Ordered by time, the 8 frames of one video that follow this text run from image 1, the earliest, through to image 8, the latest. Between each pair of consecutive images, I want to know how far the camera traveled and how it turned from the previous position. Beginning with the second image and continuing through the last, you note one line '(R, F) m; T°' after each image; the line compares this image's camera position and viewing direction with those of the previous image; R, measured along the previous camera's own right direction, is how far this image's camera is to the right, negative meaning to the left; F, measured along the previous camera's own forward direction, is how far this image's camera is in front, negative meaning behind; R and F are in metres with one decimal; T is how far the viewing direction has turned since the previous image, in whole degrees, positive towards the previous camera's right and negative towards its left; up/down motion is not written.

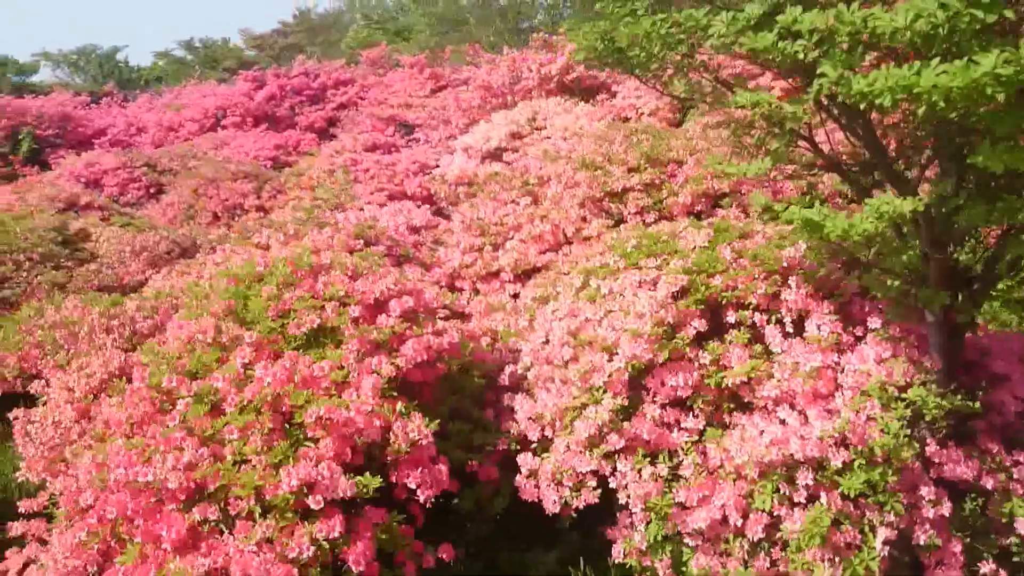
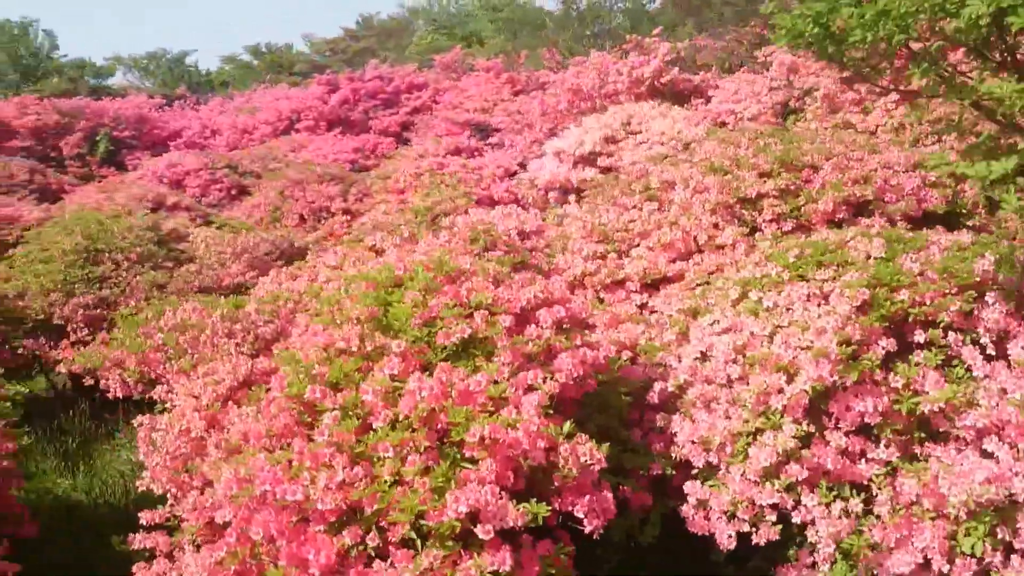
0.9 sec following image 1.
(-0.5, +0.3) m; -3°
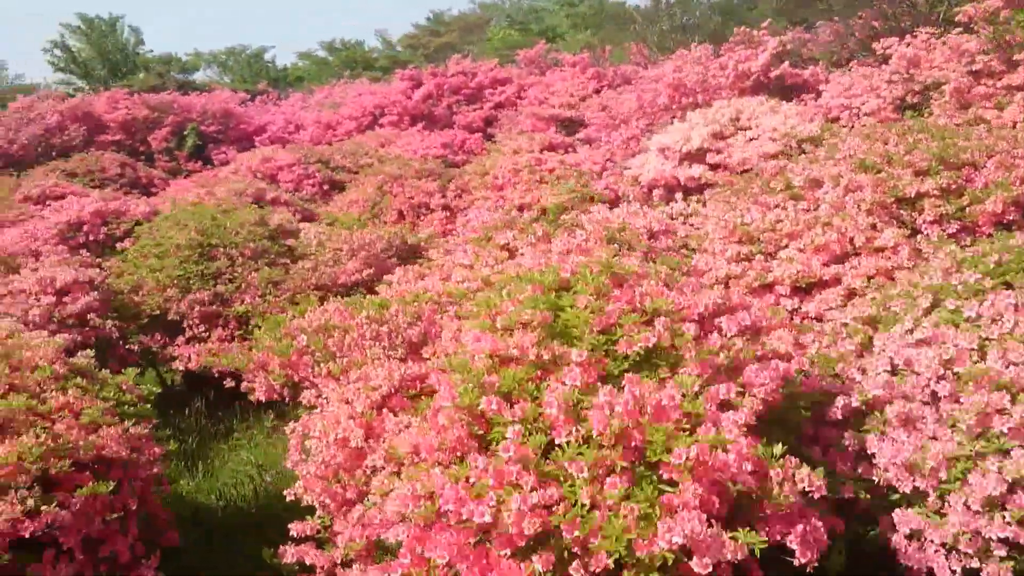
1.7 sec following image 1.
(-0.5, +0.3) m; -4°
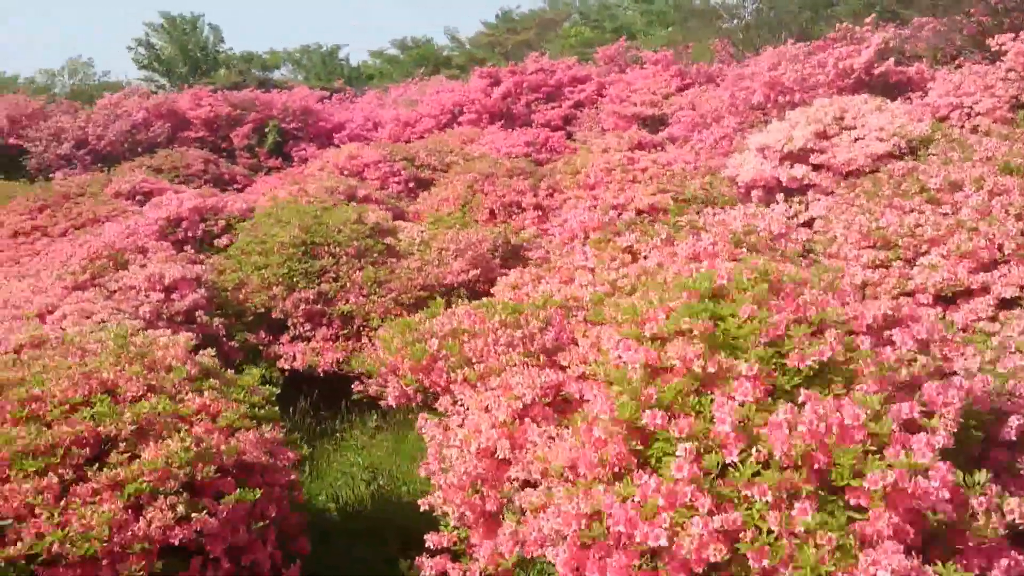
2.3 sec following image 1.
(-0.4, +0.2) m; -4°
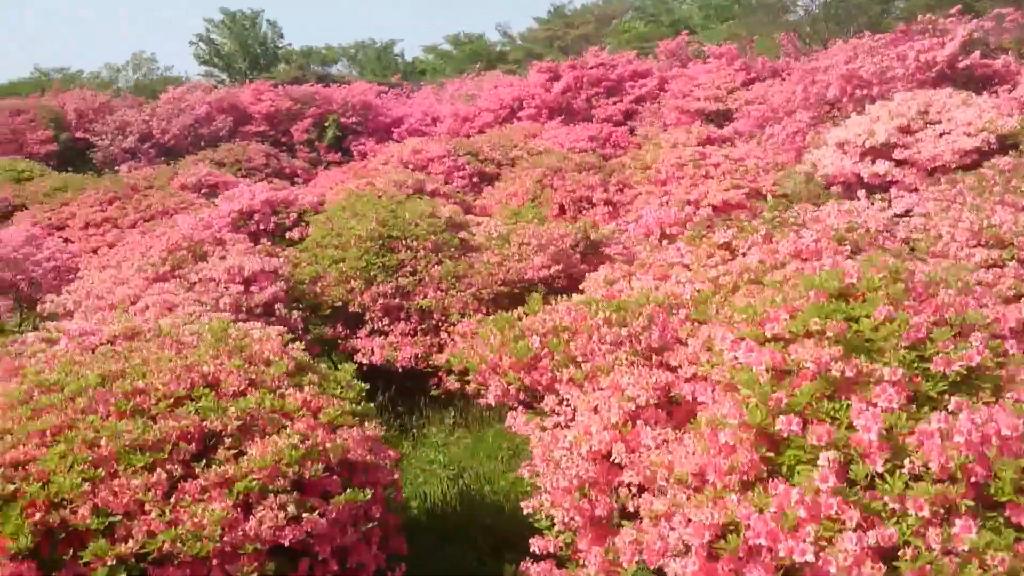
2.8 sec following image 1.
(-0.3, +0.2) m; -3°
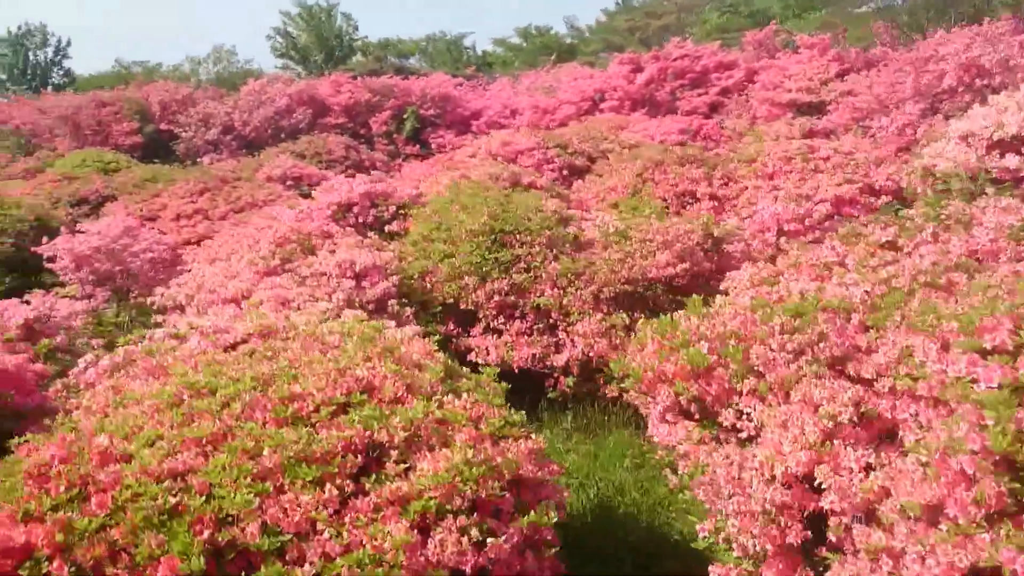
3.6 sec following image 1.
(-0.5, +0.3) m; -3°
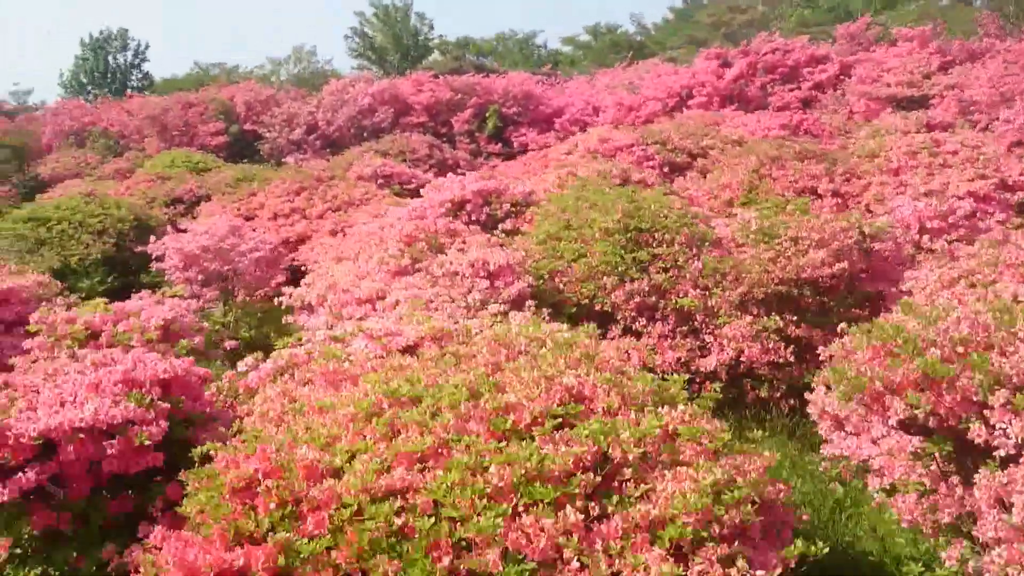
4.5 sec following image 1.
(-0.6, +0.3) m; -3°
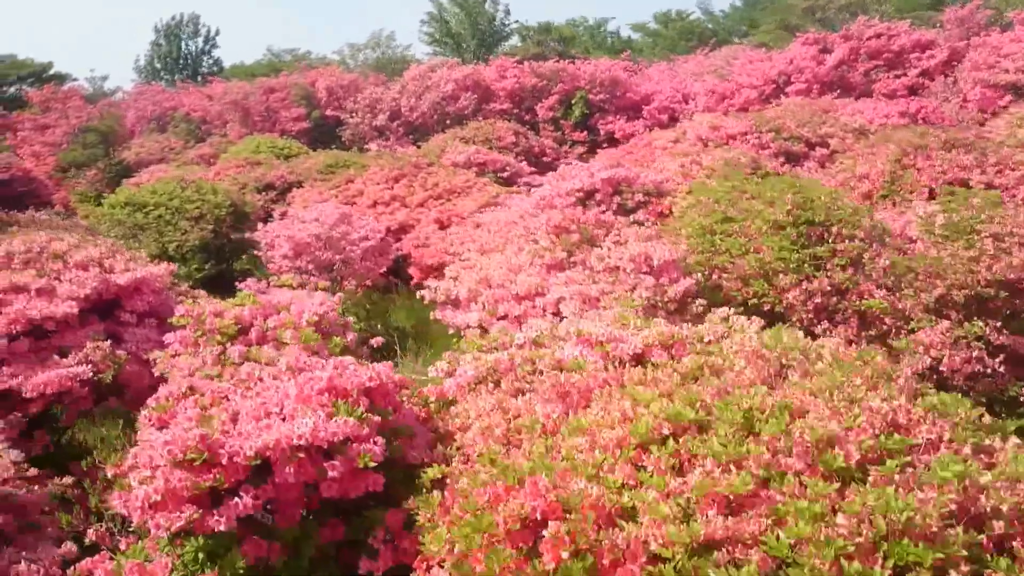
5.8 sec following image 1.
(-0.8, +0.5) m; -3°
